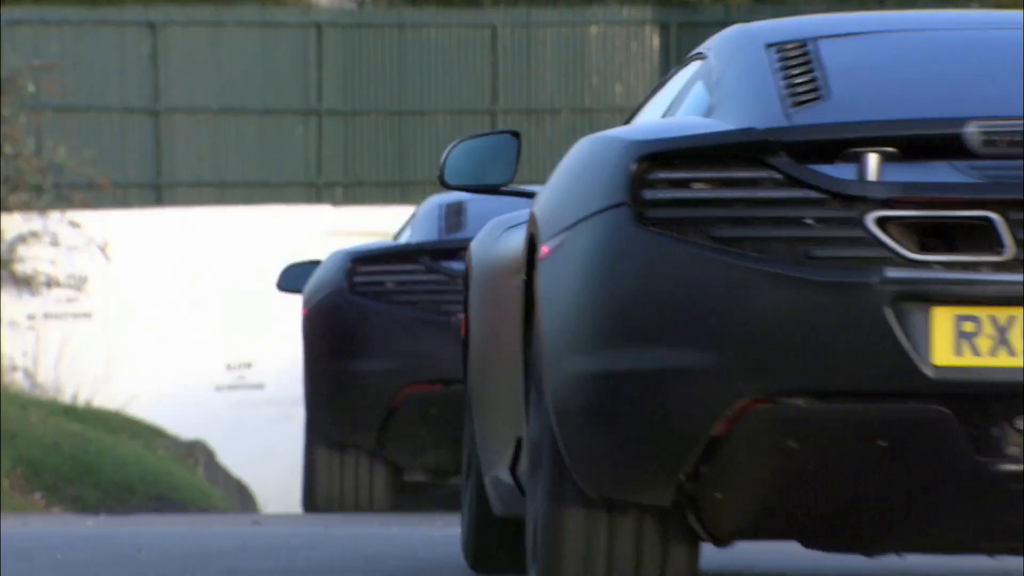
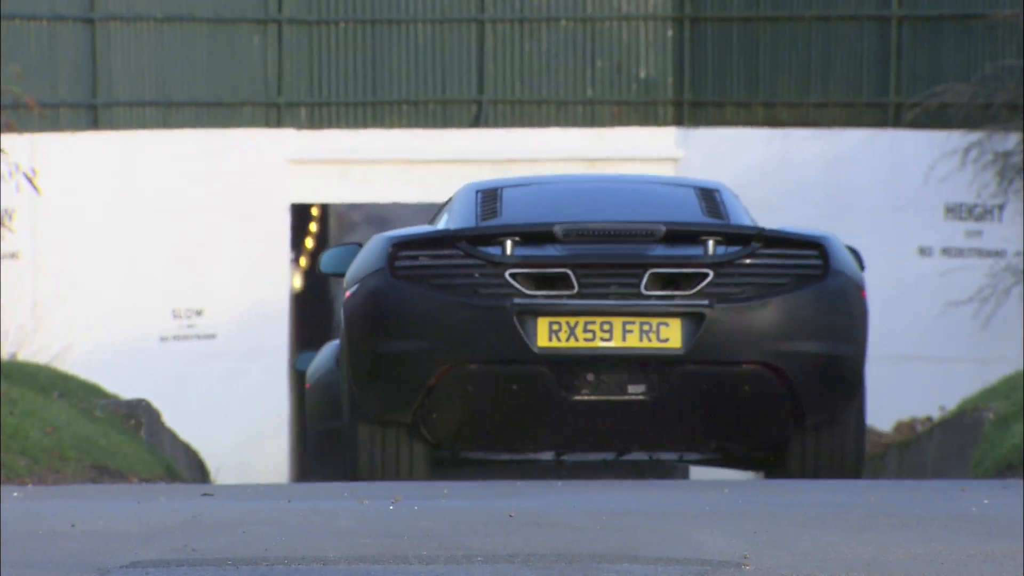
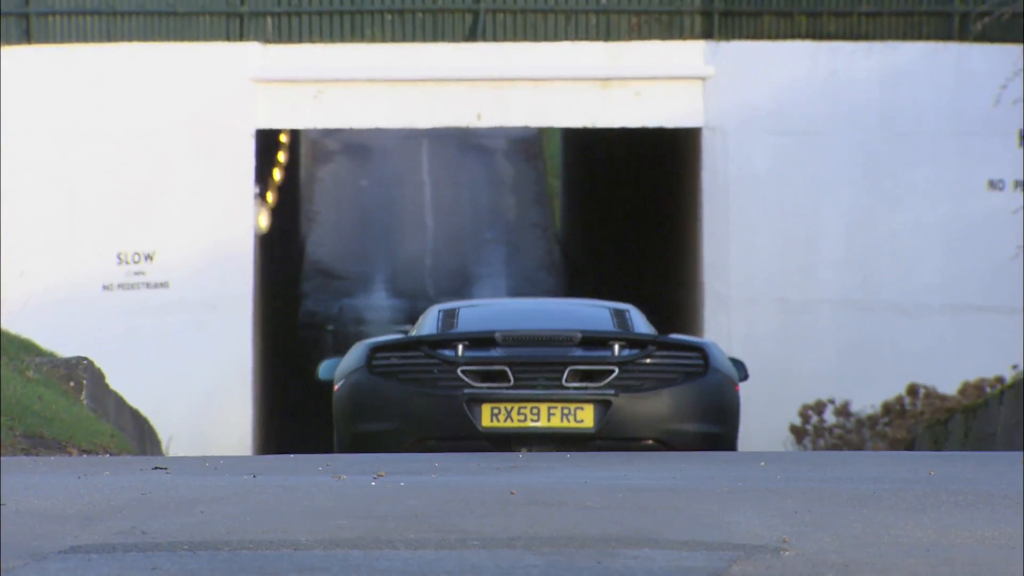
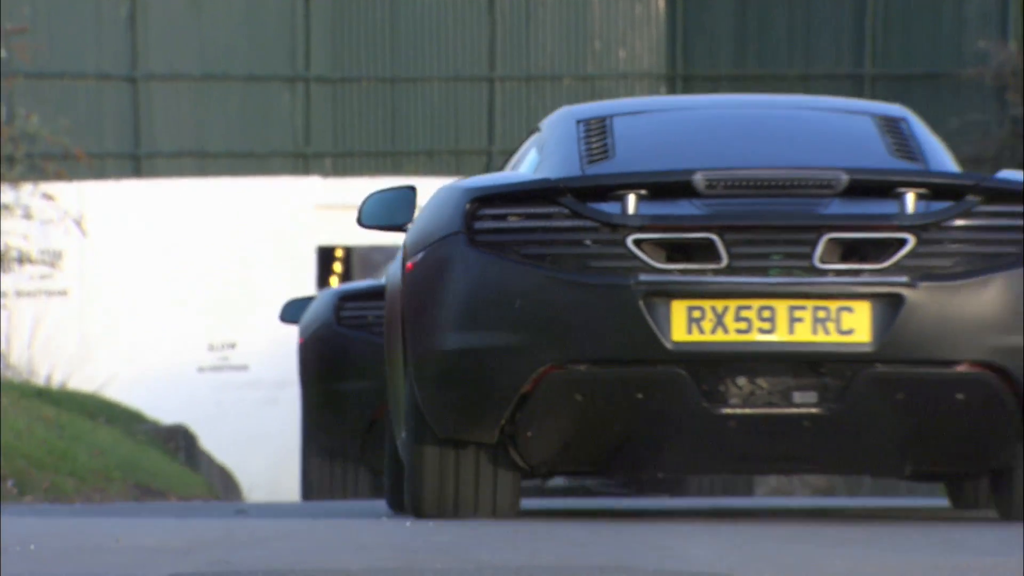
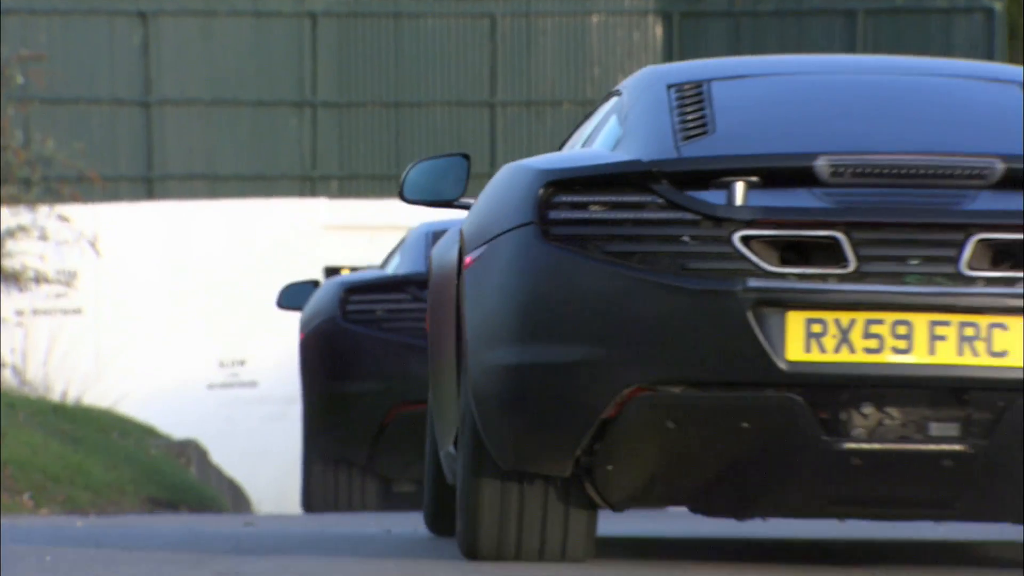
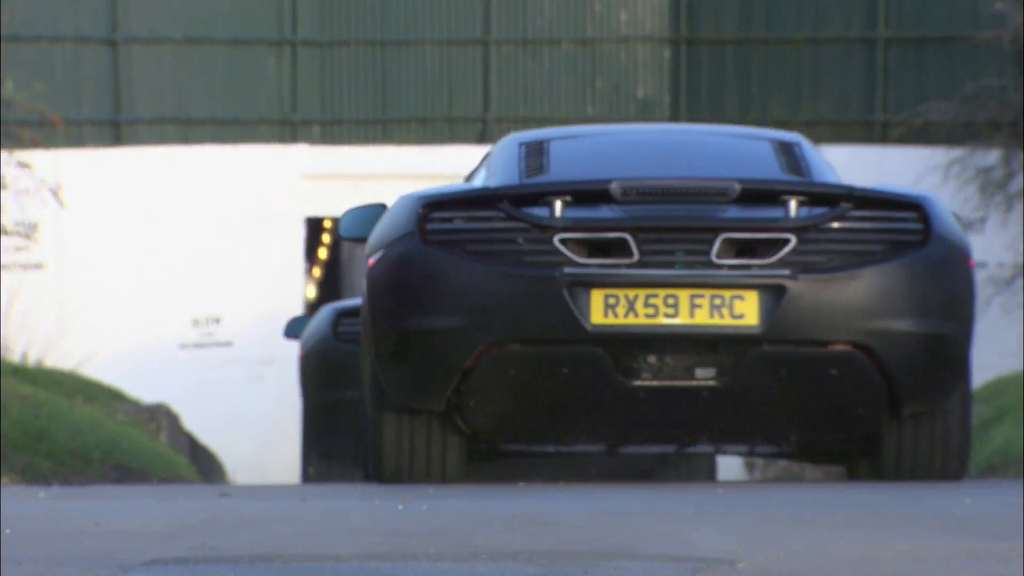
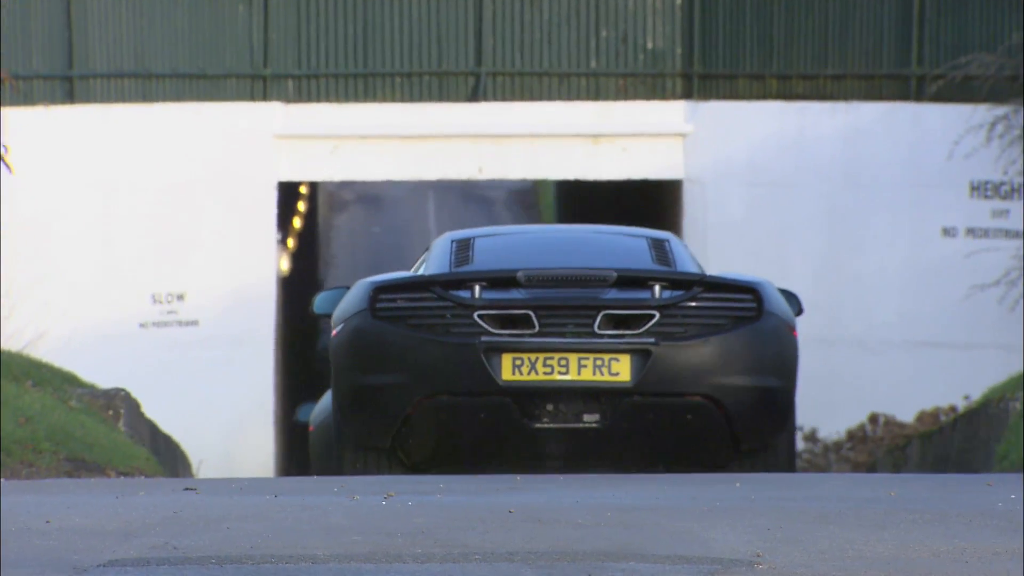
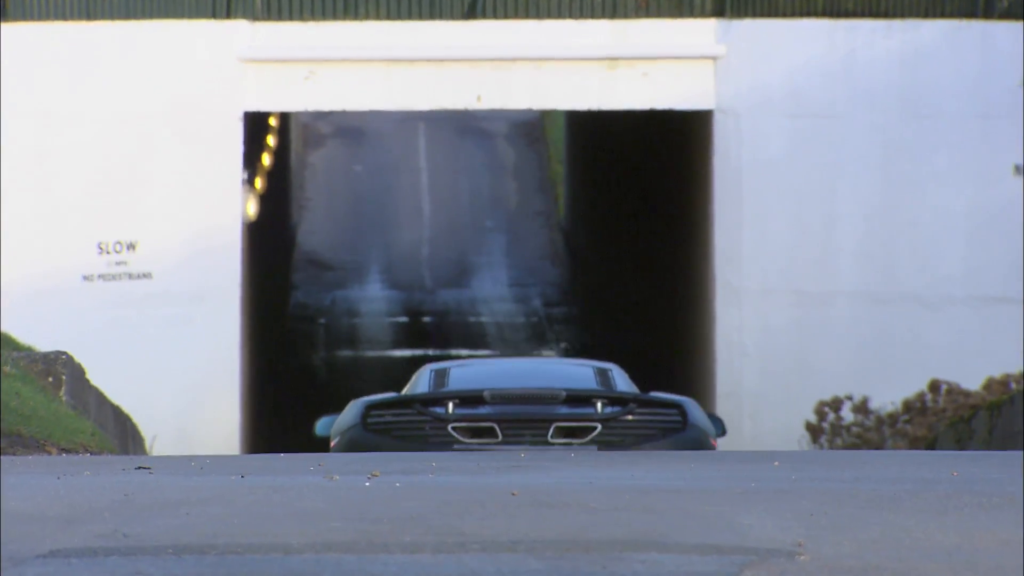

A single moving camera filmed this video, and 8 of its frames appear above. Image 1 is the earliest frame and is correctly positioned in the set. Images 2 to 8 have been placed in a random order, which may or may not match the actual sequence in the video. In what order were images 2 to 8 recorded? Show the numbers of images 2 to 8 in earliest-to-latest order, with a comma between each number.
5, 4, 6, 2, 7, 3, 8
